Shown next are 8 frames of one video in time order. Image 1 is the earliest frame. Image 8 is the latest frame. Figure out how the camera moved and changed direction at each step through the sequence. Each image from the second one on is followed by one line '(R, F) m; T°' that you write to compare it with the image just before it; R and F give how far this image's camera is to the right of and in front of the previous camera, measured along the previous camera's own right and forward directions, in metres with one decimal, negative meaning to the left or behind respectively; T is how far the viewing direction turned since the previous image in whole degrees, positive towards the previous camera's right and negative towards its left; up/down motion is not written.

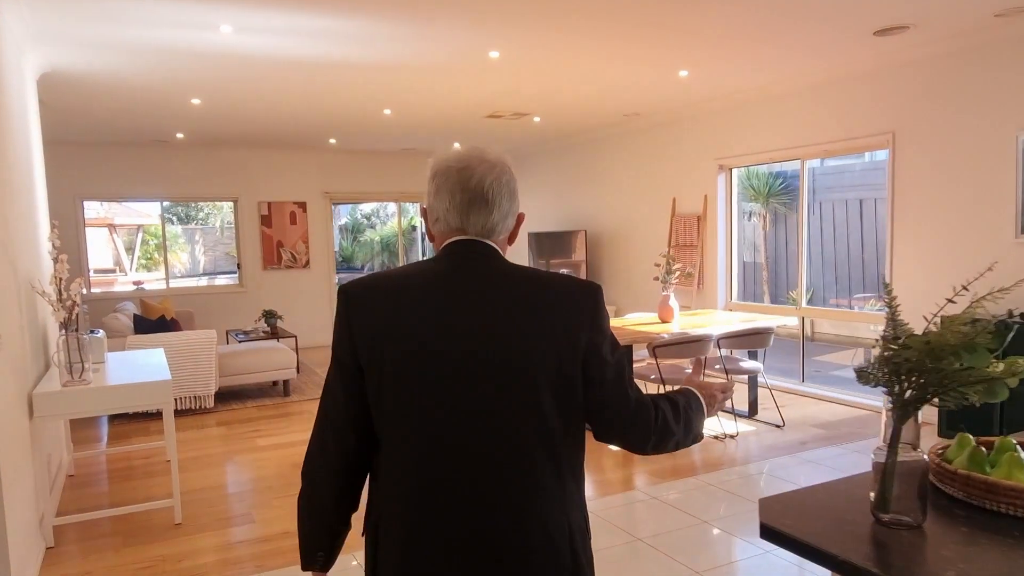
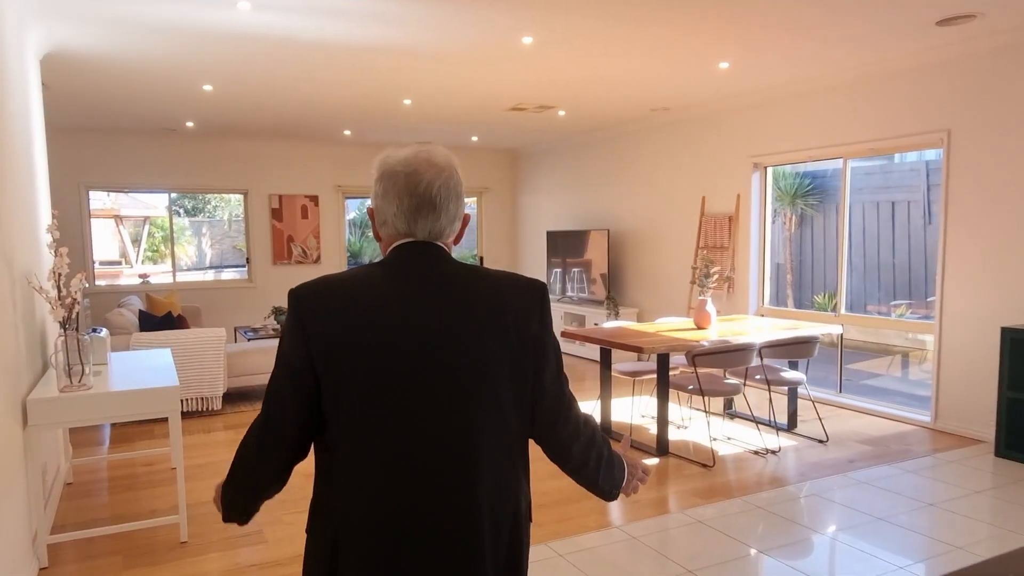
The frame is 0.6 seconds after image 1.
(-0.1, +0.3) m; 0°
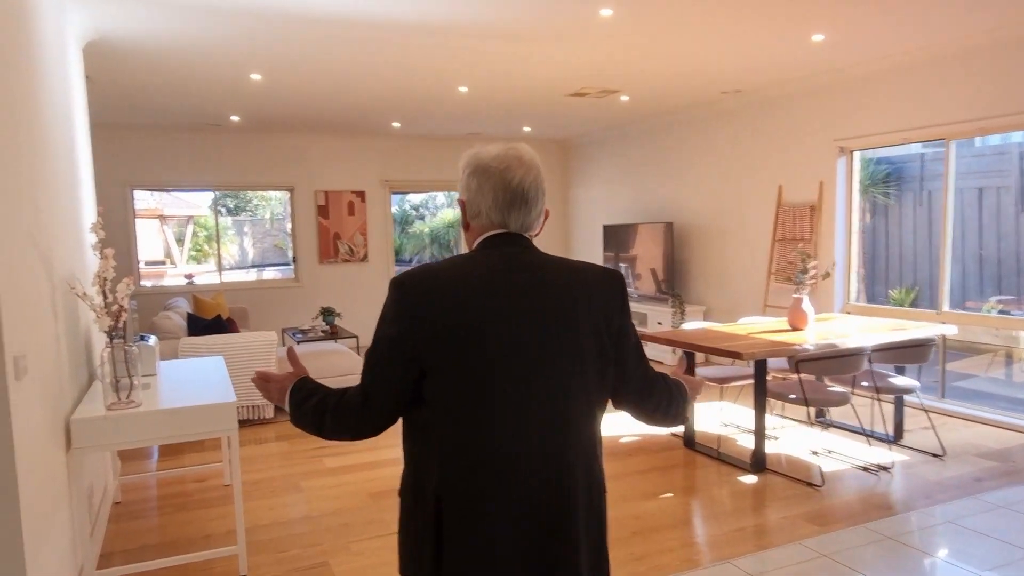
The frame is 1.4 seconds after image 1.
(-0.2, +0.4) m; -3°
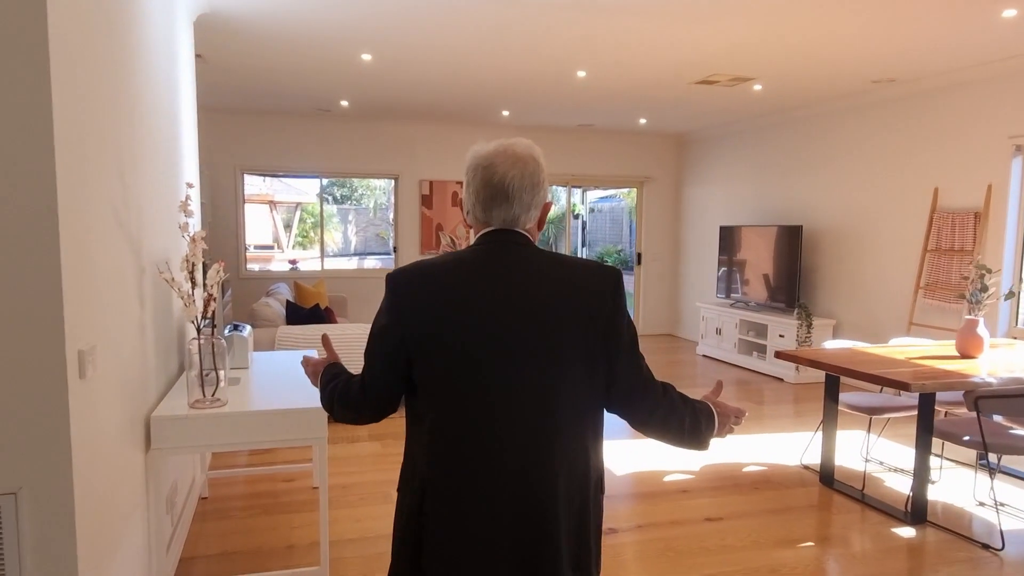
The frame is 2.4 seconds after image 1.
(-0.1, +0.4) m; -7°
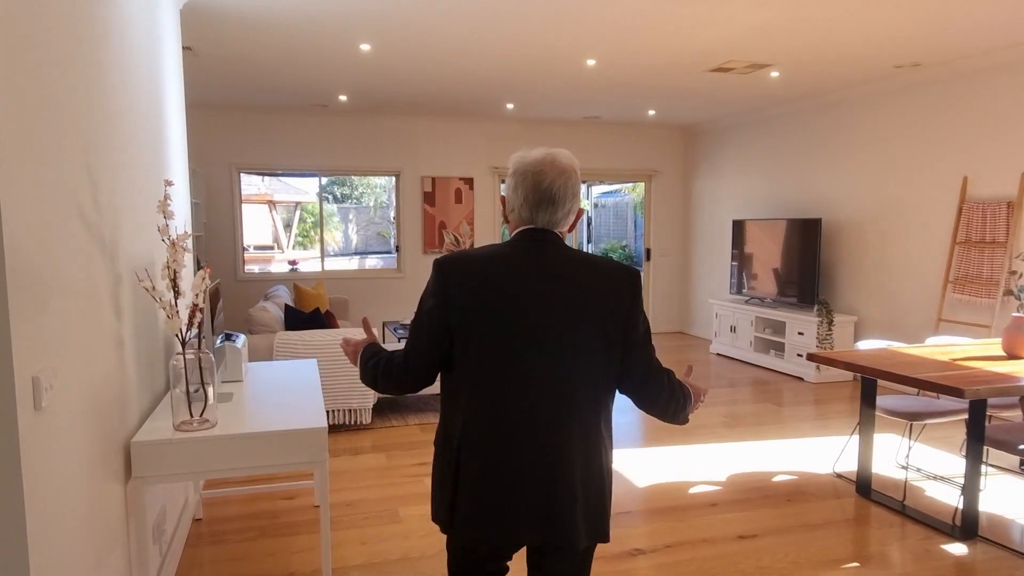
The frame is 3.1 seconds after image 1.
(0.0, +0.2) m; 0°
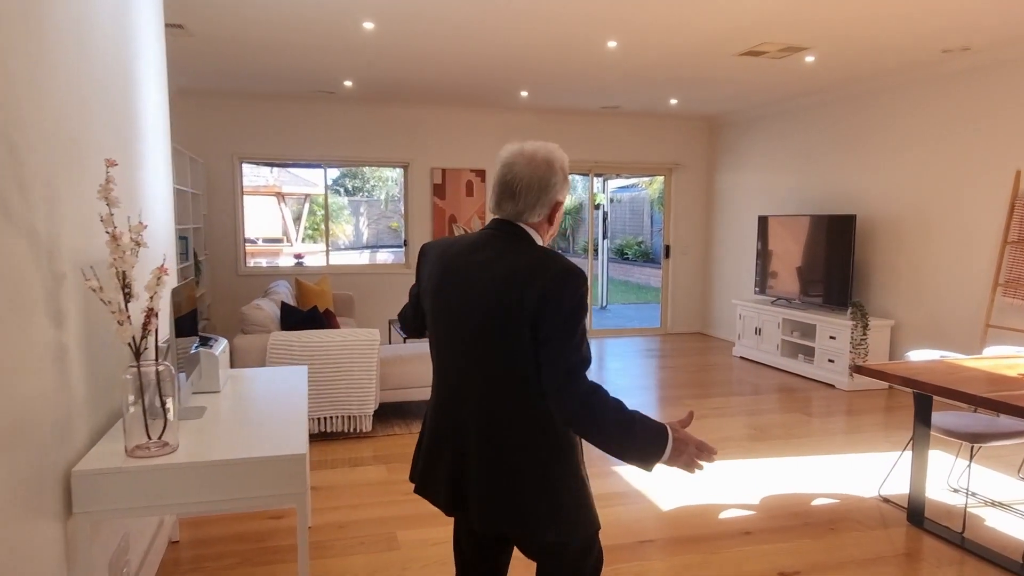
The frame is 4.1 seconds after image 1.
(0.0, +0.3) m; -1°
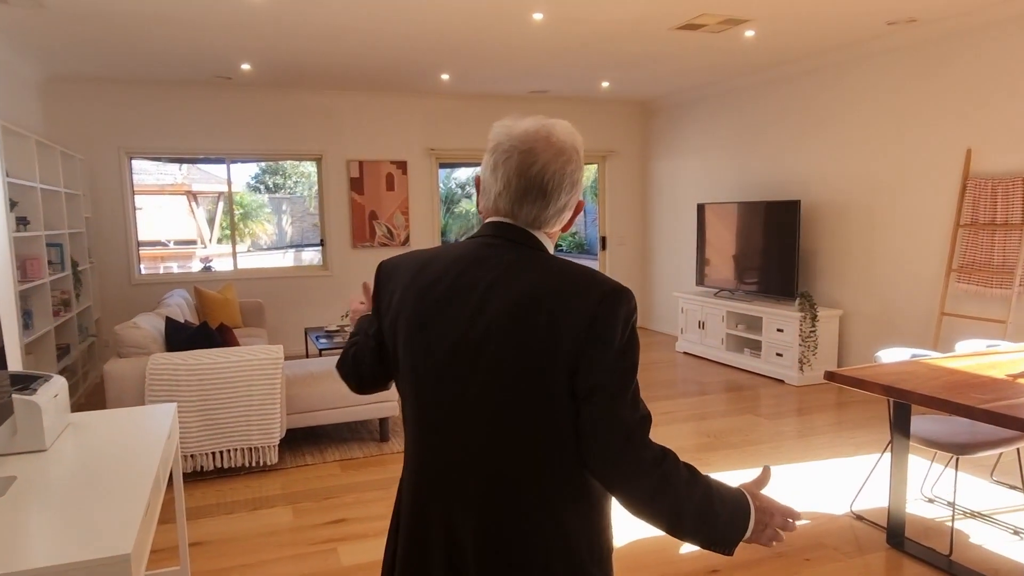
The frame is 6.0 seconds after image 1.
(+0.1, +0.5) m; +5°
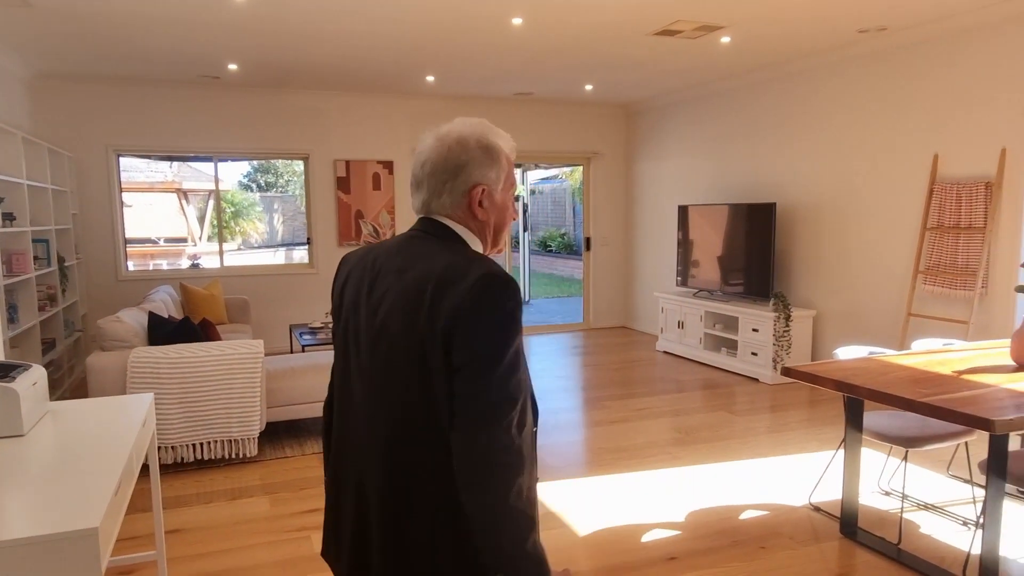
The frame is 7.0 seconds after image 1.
(+0.1, -0.1) m; 0°
